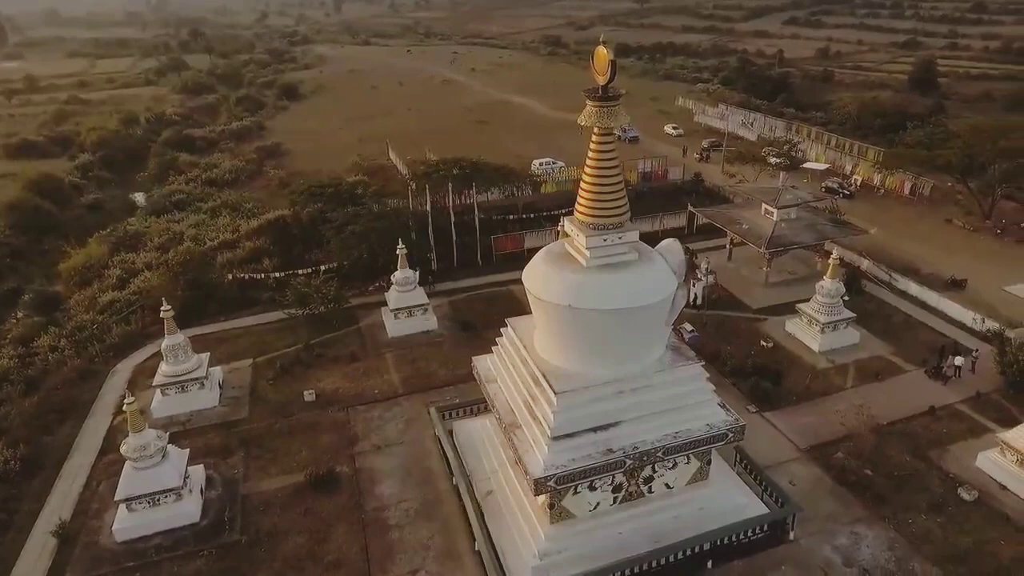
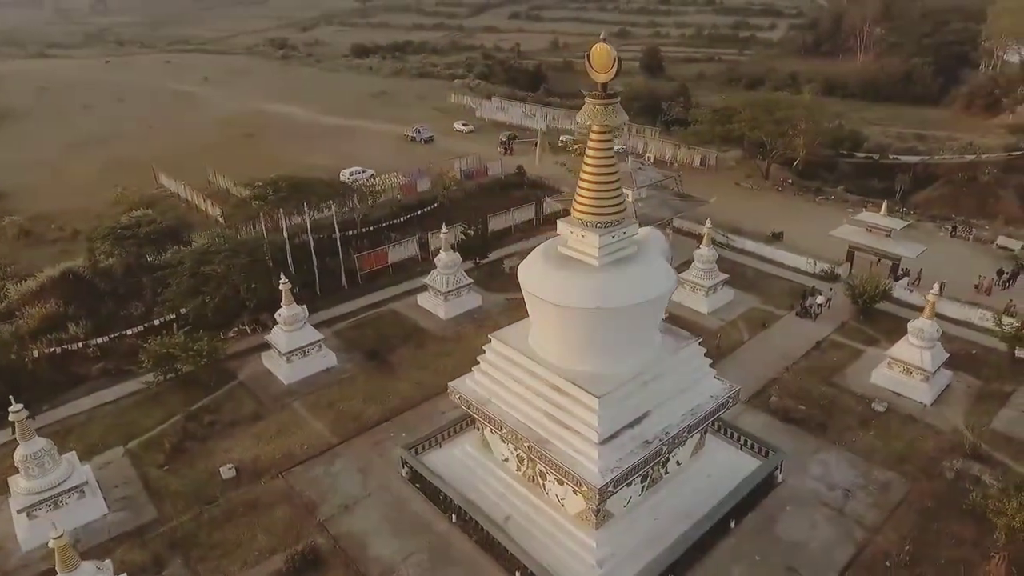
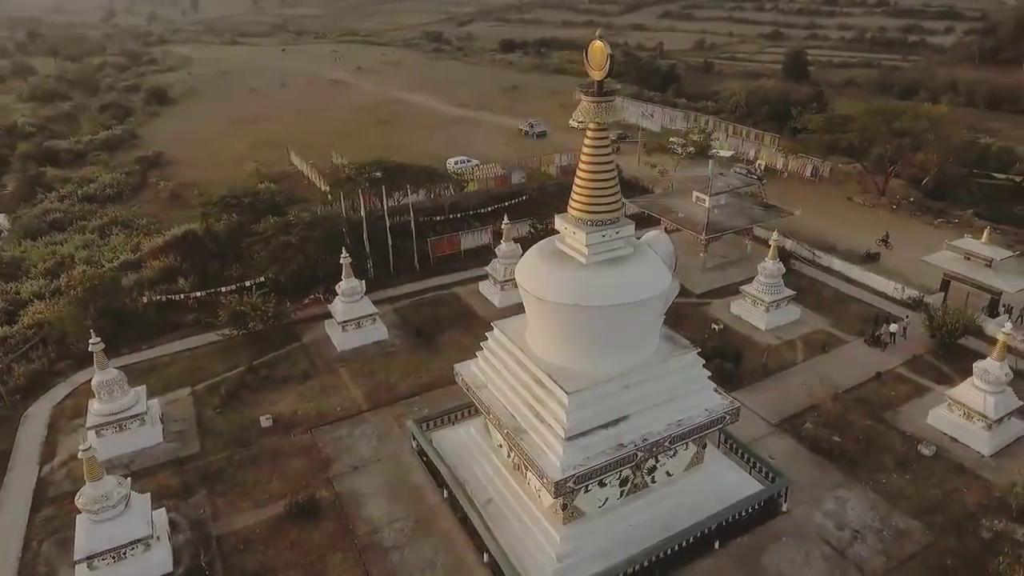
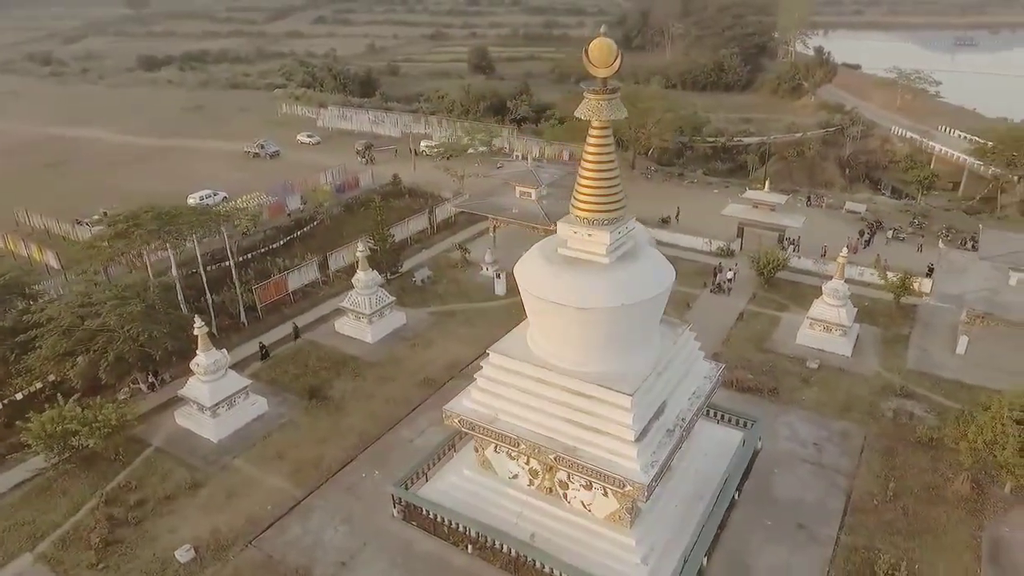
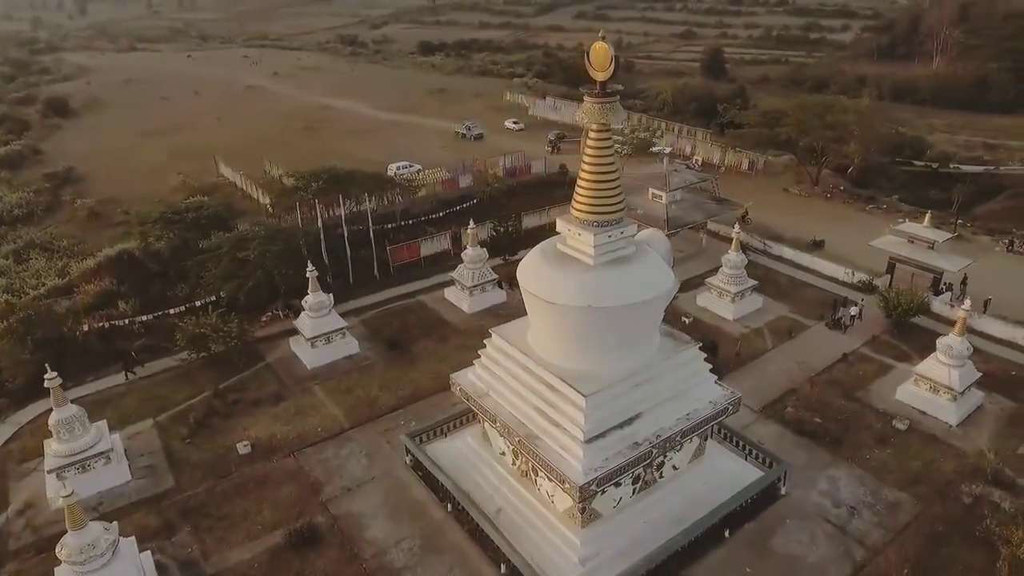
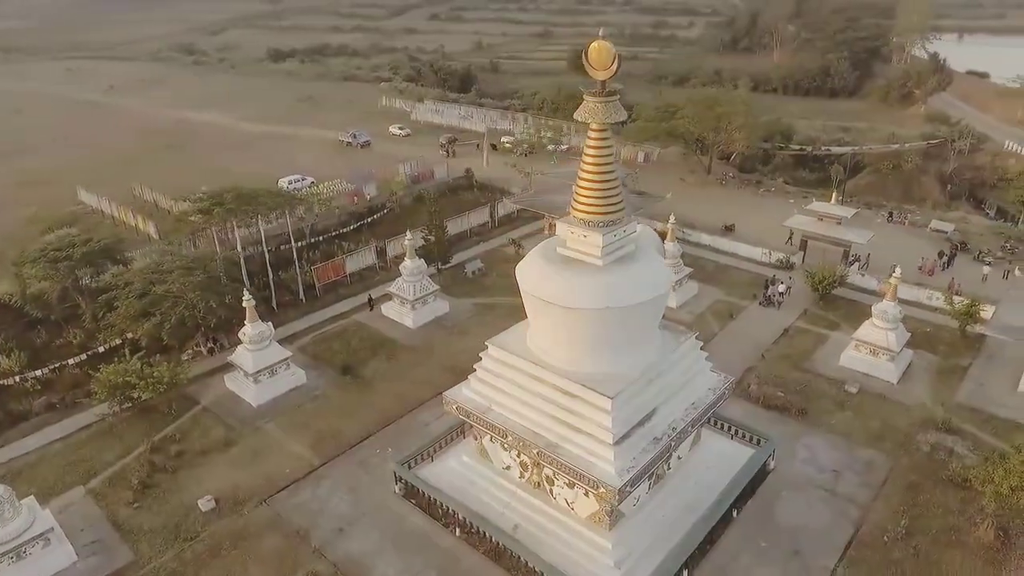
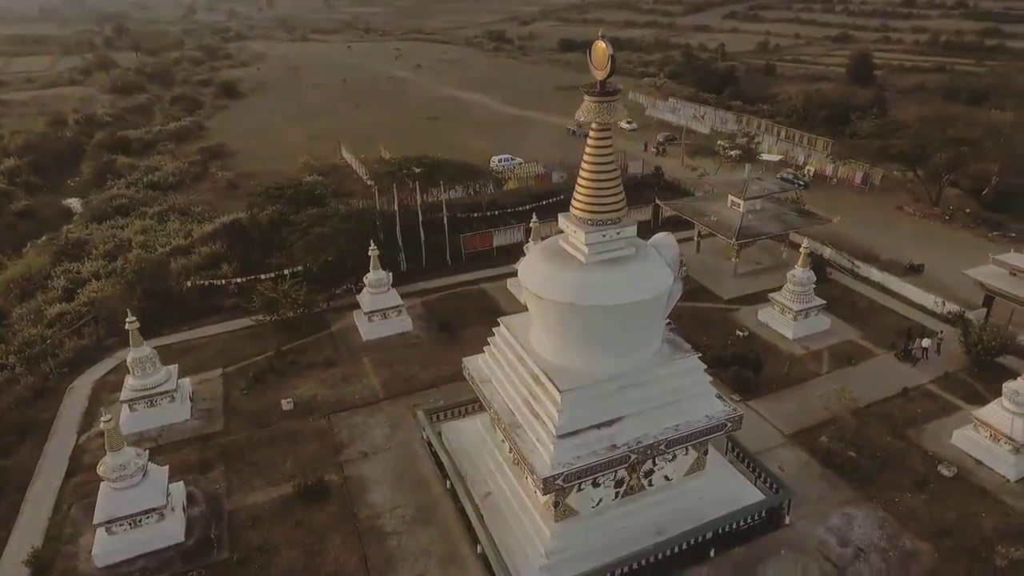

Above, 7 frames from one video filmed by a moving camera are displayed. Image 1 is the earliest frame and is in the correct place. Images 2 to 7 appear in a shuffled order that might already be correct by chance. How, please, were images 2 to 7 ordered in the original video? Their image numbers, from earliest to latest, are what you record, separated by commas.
7, 3, 5, 2, 6, 4
